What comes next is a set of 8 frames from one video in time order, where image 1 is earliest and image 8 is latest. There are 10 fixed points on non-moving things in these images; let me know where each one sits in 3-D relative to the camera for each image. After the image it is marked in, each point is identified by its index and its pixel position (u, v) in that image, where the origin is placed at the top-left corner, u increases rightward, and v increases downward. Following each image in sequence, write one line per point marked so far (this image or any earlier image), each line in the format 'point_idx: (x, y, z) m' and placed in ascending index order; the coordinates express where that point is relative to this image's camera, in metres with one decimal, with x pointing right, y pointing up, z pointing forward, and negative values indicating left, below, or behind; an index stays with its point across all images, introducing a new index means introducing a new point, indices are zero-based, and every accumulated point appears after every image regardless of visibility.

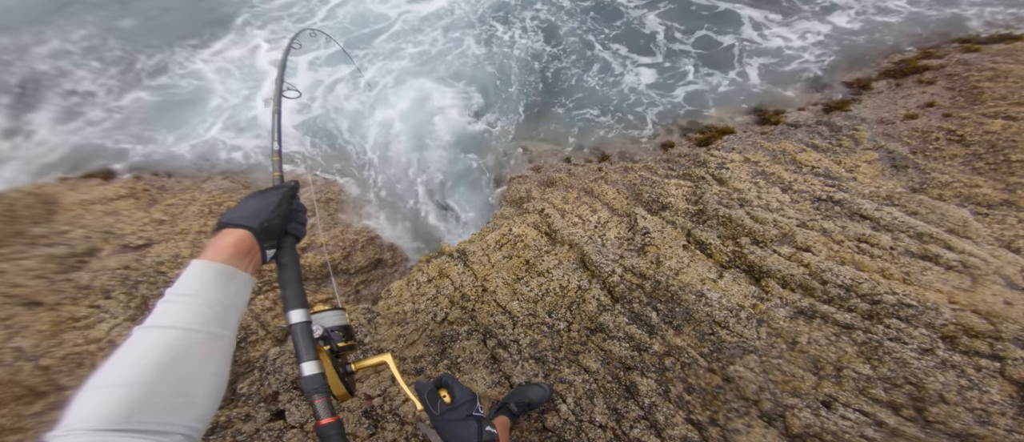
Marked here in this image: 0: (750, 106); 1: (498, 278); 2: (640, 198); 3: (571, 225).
0: (+5.5, +2.7, +9.1) m
1: (-0.2, -0.9, +5.8) m
2: (+2.2, +0.4, +6.9) m
3: (+0.9, -0.1, +6.5) m
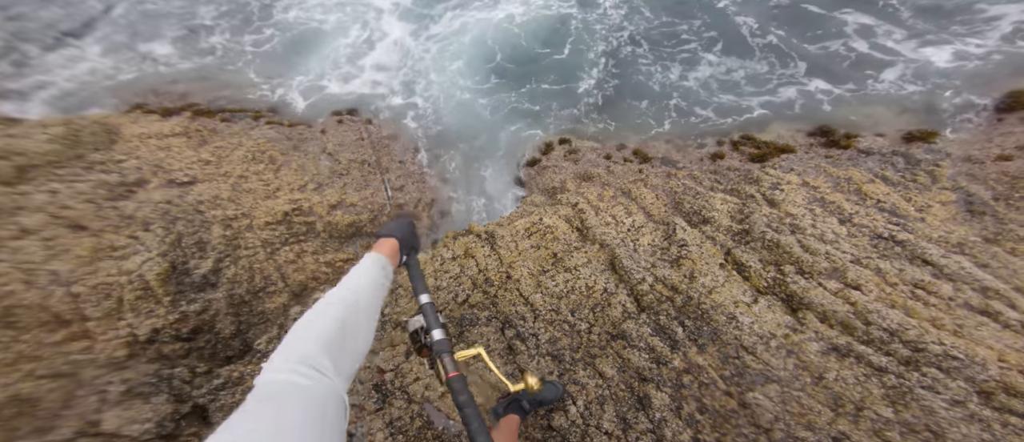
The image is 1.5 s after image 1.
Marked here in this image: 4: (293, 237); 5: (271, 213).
0: (+6.5, +2.1, +8.5) m
1: (+0.2, -0.7, +5.7) m
2: (+2.8, +0.2, +6.6) m
3: (+1.5, 0.0, +6.2) m
4: (-3.8, -0.2, +6.2) m
5: (-4.0, +0.2, +6.3) m
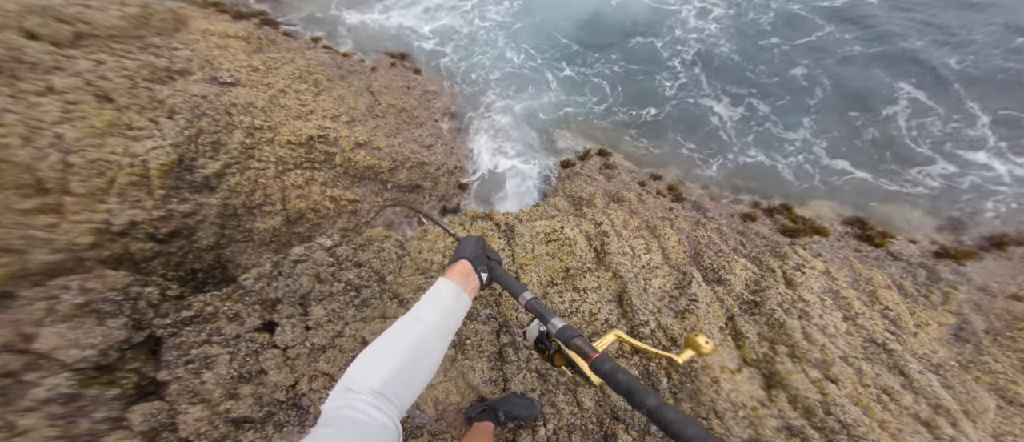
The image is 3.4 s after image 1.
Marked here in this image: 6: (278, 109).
0: (+7.2, +0.1, +8.4) m
1: (+0.3, -0.8, +5.6) m
2: (+3.1, -0.6, +6.5) m
3: (+1.7, -0.5, +6.2) m
4: (-3.3, +0.9, +6.1) m
5: (-3.4, +1.4, +6.2) m
6: (-3.7, +1.8, +6.2) m
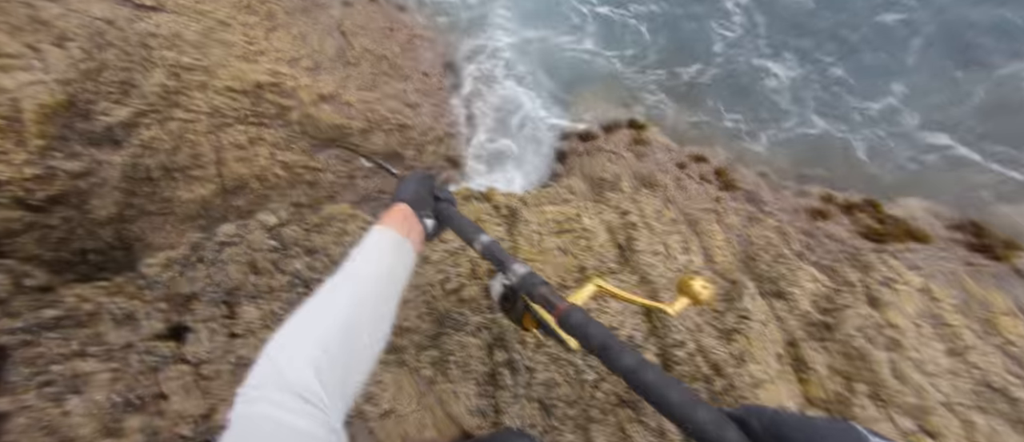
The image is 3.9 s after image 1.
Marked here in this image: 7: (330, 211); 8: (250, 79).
0: (+7.4, +0.1, +6.9) m
1: (+0.3, -0.6, +4.4) m
2: (+3.1, -0.5, +5.2) m
3: (+1.8, -0.4, +4.9) m
4: (-3.2, +1.3, +5.0) m
5: (-3.3, +1.8, +5.0) m
6: (-3.6, +2.2, +5.1) m
7: (-2.1, +0.1, +4.6) m
8: (-3.2, +1.8, +5.1) m
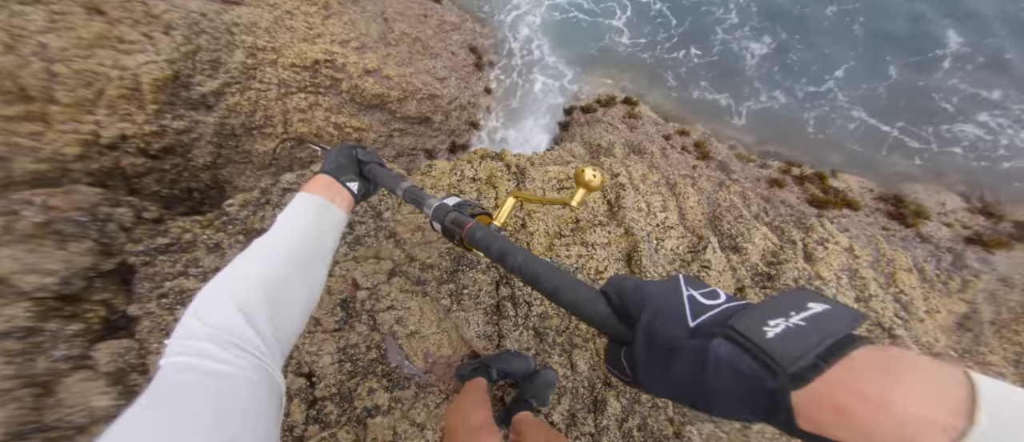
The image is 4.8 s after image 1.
0: (+7.5, +0.6, +7.8) m
1: (+0.4, -0.1, +5.4) m
2: (+3.2, -0.1, +6.2) m
3: (+1.9, +0.2, +5.9) m
4: (-3.0, +2.0, +5.7) m
5: (-3.1, +2.4, +5.7) m
6: (-3.4, +2.9, +5.7) m
7: (-2.0, +0.7, +5.5) m
8: (-3.0, +2.5, +5.7) m
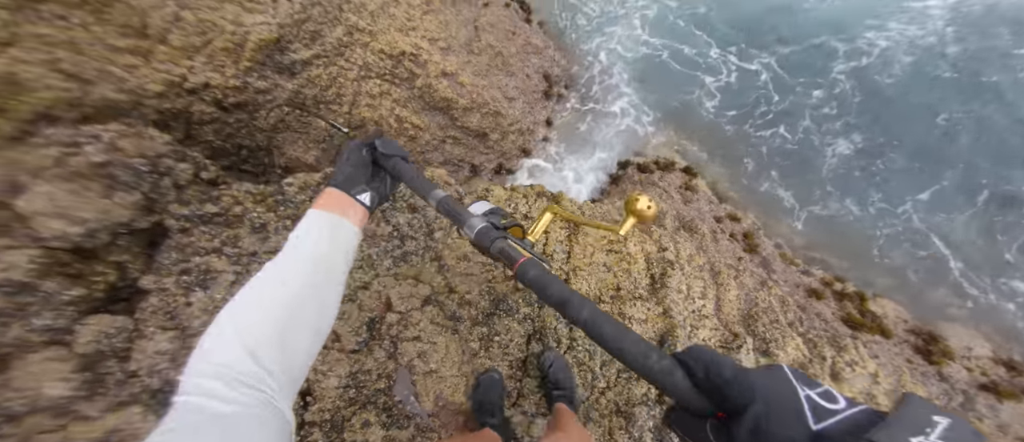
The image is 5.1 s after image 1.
0: (+7.9, -2.2, +7.5) m
1: (+0.9, -0.8, +5.1) m
2: (+3.6, -1.6, +5.9) m
3: (+2.4, -1.0, +5.6) m
4: (-1.8, +2.1, +5.6) m
5: (-1.7, +2.6, +5.6) m
6: (-1.9, +3.0, +5.7) m
7: (-1.2, +0.6, +5.3) m
8: (-1.7, +2.6, +5.7) m
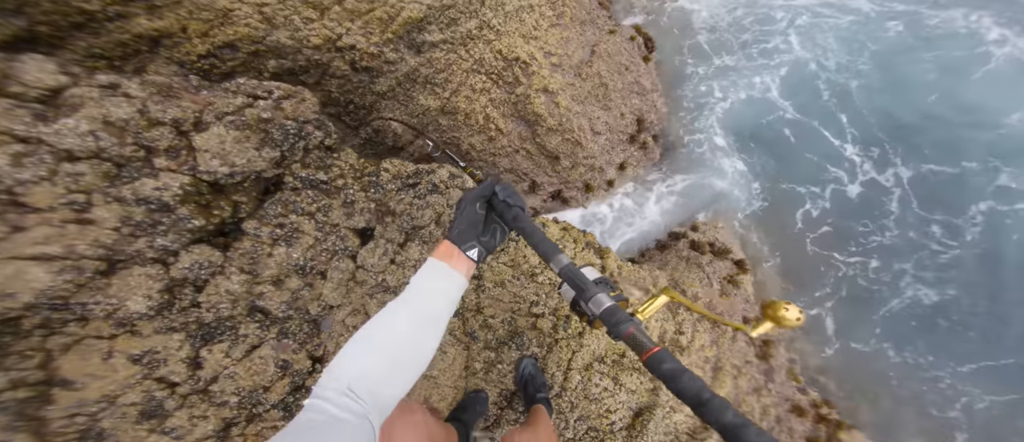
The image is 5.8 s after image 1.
0: (+7.3, -5.5, +7.0) m
1: (+1.1, -1.6, +5.2) m
2: (+3.4, -3.4, +5.8) m
3: (+2.4, -2.4, +5.6) m
4: (-0.3, +2.0, +5.8) m
5: (-0.1, +2.5, +5.8) m
6: (-0.1, +3.0, +5.9) m
7: (-0.3, +0.4, +5.6) m
8: (0.0, +2.4, +5.9) m
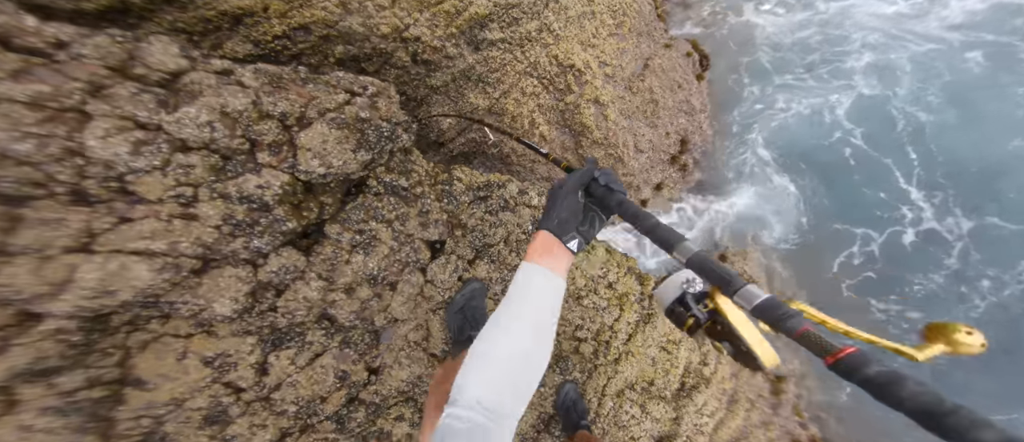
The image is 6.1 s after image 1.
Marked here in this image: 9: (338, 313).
0: (+7.3, -6.6, +7.2) m
1: (+1.6, -2.0, +5.2) m
2: (+3.7, -4.0, +5.8) m
3: (+2.8, -2.9, +5.6) m
4: (+0.6, +1.8, +5.7) m
5: (+0.9, +2.2, +5.7) m
6: (+1.0, +2.7, +5.7) m
7: (+0.5, +0.2, +5.5) m
8: (+1.0, +2.2, +5.7) m
9: (-1.5, -0.8, +3.4) m
